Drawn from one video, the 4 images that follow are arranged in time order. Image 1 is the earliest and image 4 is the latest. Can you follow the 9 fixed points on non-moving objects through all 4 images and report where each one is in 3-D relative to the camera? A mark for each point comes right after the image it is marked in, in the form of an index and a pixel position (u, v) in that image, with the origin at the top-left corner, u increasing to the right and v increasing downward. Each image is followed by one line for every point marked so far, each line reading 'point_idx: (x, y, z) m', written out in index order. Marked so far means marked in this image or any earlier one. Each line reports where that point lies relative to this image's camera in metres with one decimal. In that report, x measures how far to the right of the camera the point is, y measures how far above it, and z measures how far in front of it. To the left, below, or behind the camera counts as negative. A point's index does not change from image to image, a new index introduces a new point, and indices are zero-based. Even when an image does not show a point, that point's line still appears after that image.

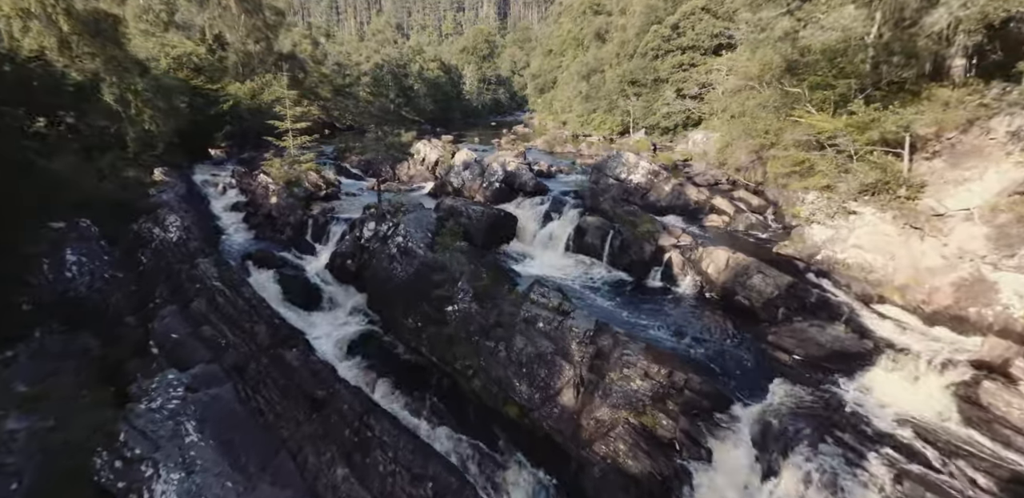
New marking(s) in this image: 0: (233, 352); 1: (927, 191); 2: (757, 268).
0: (-8.9, -3.3, +14.5) m
1: (+14.7, +2.1, +16.2) m
2: (+8.9, -0.7, +16.7) m
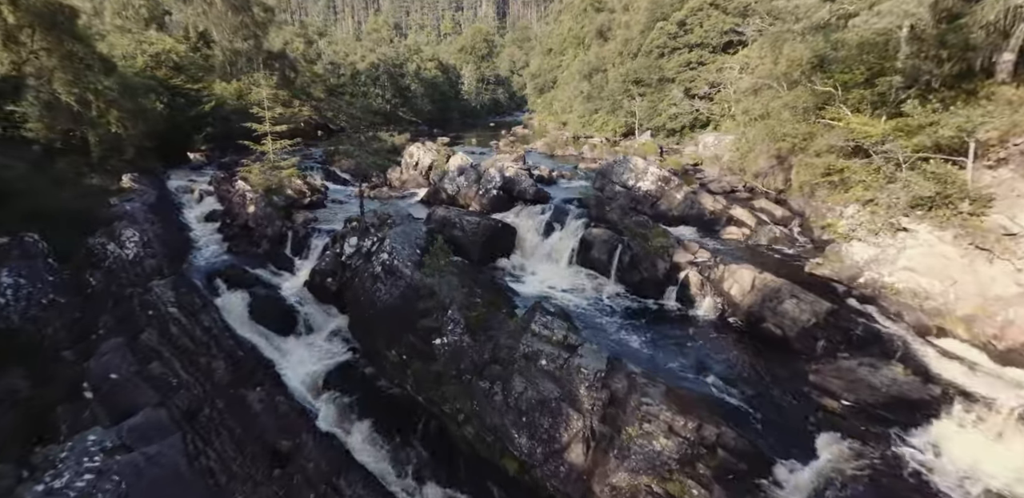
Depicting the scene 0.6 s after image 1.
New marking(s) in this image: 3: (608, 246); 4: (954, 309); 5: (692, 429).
0: (-8.9, -4.0, +12.4) m
1: (+14.6, +1.4, +14.2) m
2: (+8.9, -1.4, +14.6) m
3: (+4.2, +0.1, +19.7) m
4: (+12.5, -1.6, +13.2) m
5: (+4.0, -4.0, +10.1) m
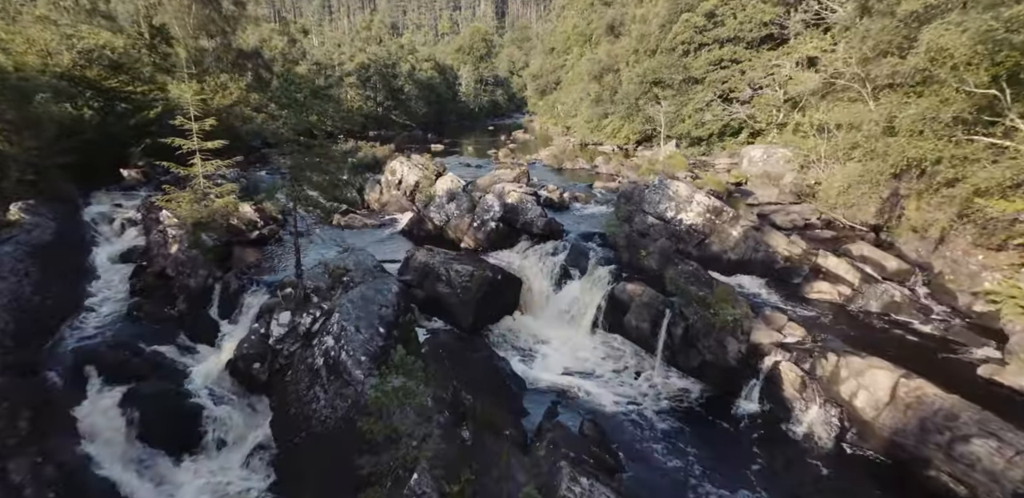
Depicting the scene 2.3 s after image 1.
0: (-8.8, -6.0, +6.7) m
1: (+14.8, -0.6, +8.5) m
2: (+9.1, -3.4, +8.9) m
3: (+4.3, -1.9, +14.0) m
4: (+12.7, -3.7, +7.5) m
5: (+4.2, -6.0, +4.4) m
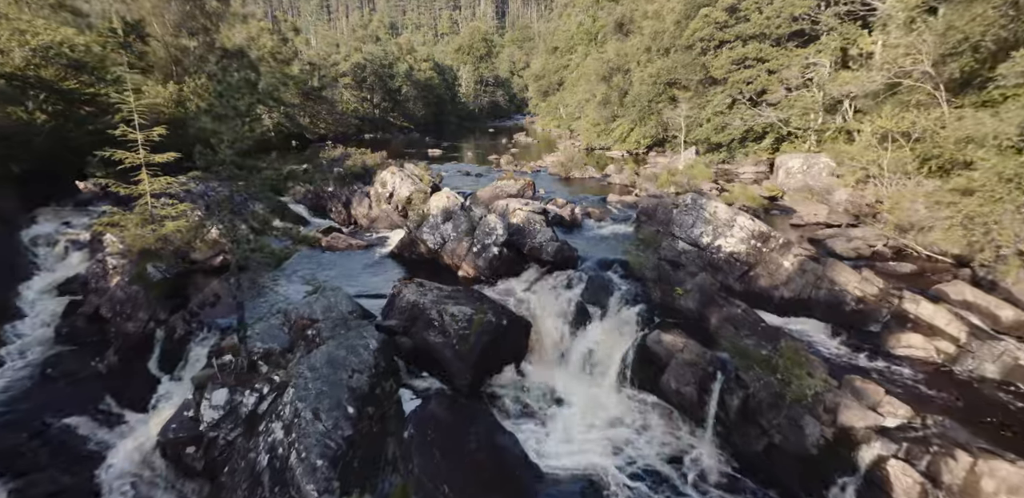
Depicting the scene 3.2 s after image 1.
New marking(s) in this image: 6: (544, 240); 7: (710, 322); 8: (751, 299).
0: (-8.5, -7.1, +3.6) m
1: (+15.0, -1.7, +5.5) m
2: (+9.3, -4.5, +5.9) m
3: (+4.6, -3.0, +11.0) m
4: (+12.9, -4.7, +4.5) m
5: (+4.4, -7.1, +1.3) m
6: (+1.3, +0.4, +17.5) m
7: (+5.6, -2.0, +12.5) m
8: (+7.6, -1.6, +14.2) m
